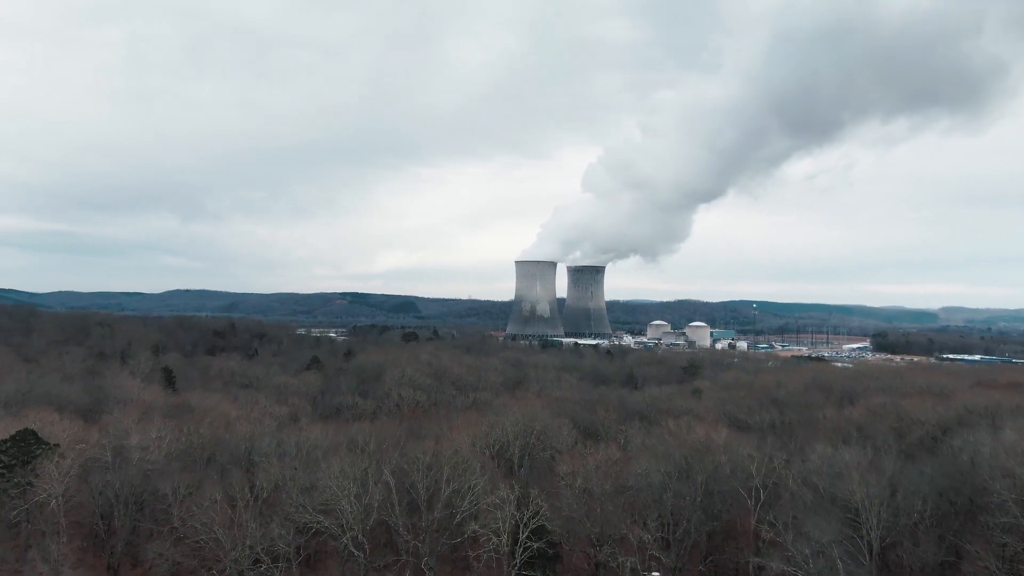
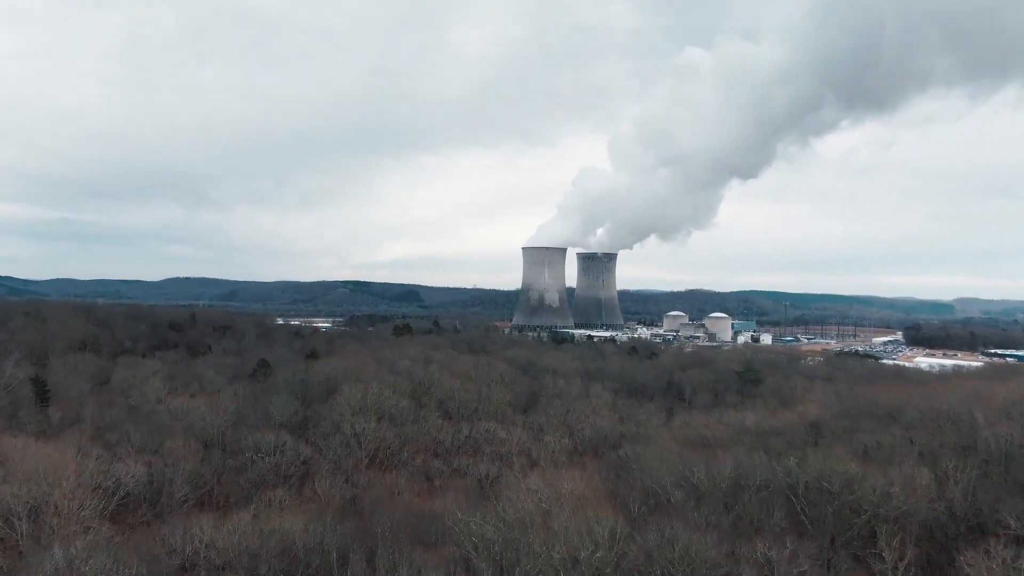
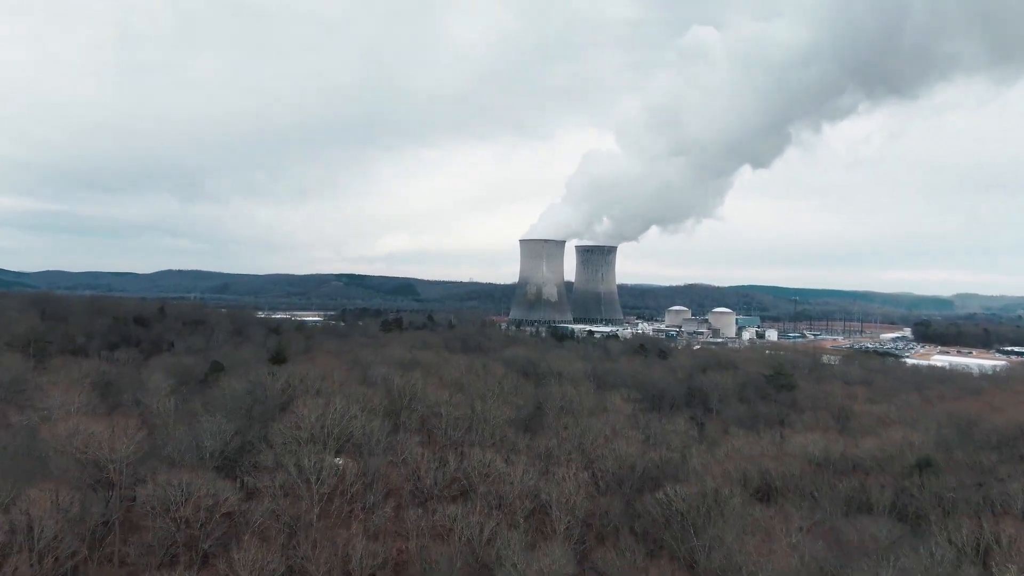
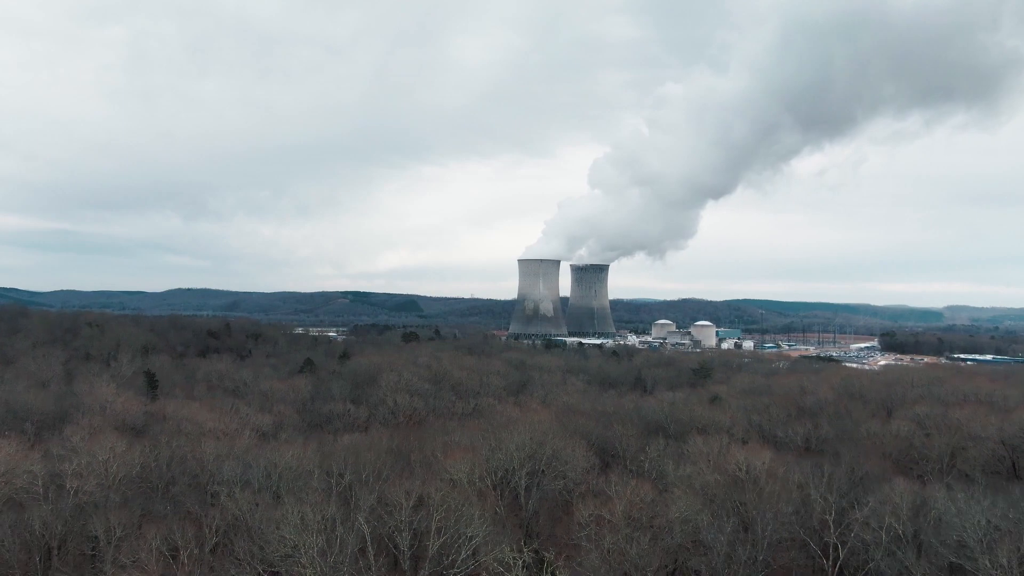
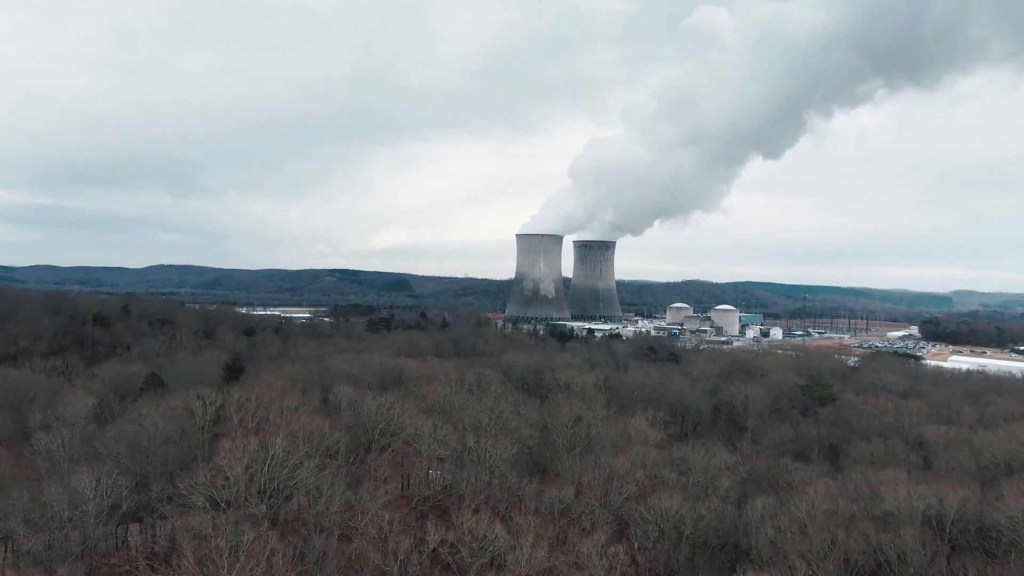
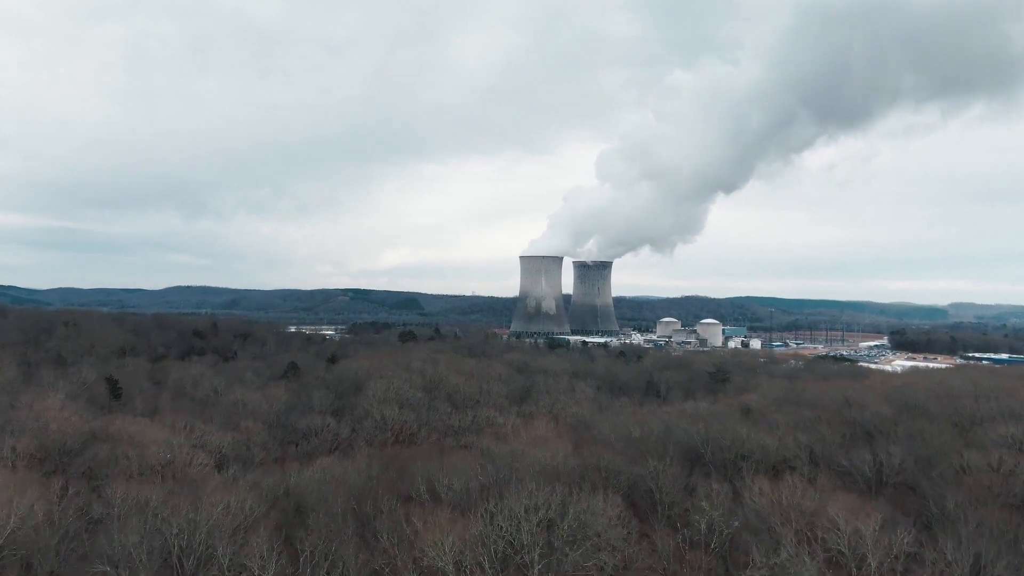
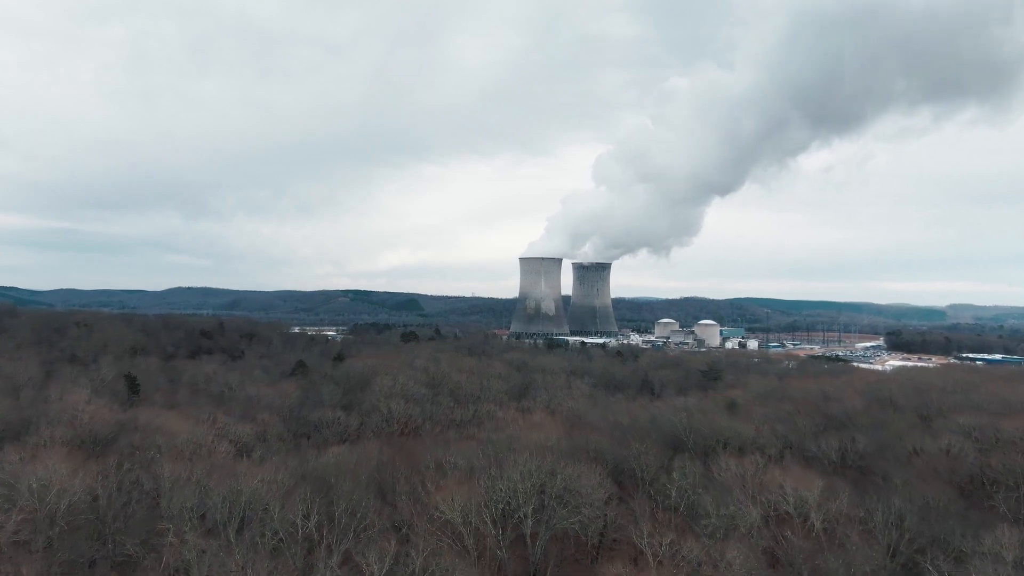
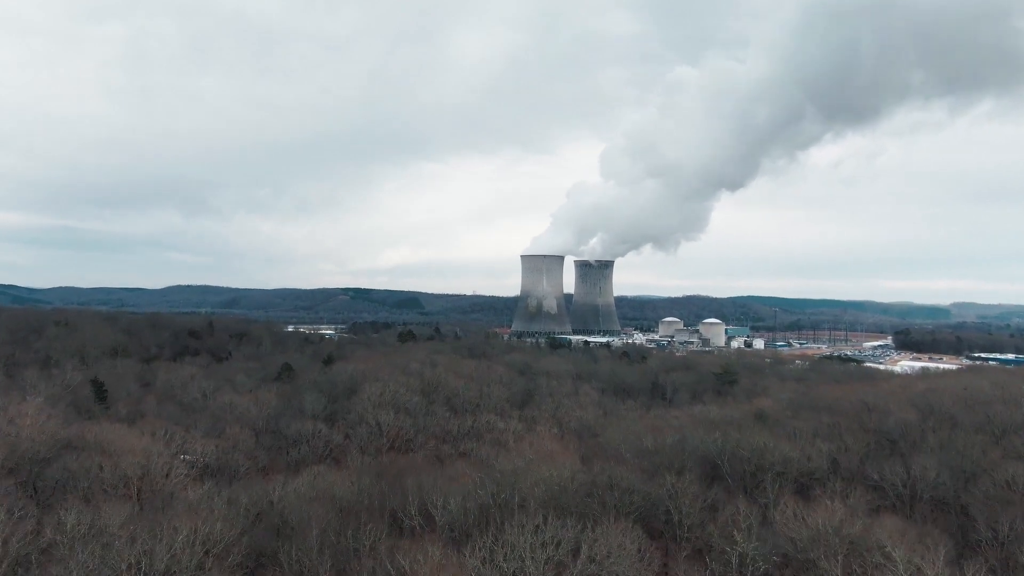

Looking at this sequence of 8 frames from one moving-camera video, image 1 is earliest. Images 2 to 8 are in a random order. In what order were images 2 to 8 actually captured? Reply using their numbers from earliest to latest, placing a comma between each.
4, 7, 6, 8, 2, 3, 5
